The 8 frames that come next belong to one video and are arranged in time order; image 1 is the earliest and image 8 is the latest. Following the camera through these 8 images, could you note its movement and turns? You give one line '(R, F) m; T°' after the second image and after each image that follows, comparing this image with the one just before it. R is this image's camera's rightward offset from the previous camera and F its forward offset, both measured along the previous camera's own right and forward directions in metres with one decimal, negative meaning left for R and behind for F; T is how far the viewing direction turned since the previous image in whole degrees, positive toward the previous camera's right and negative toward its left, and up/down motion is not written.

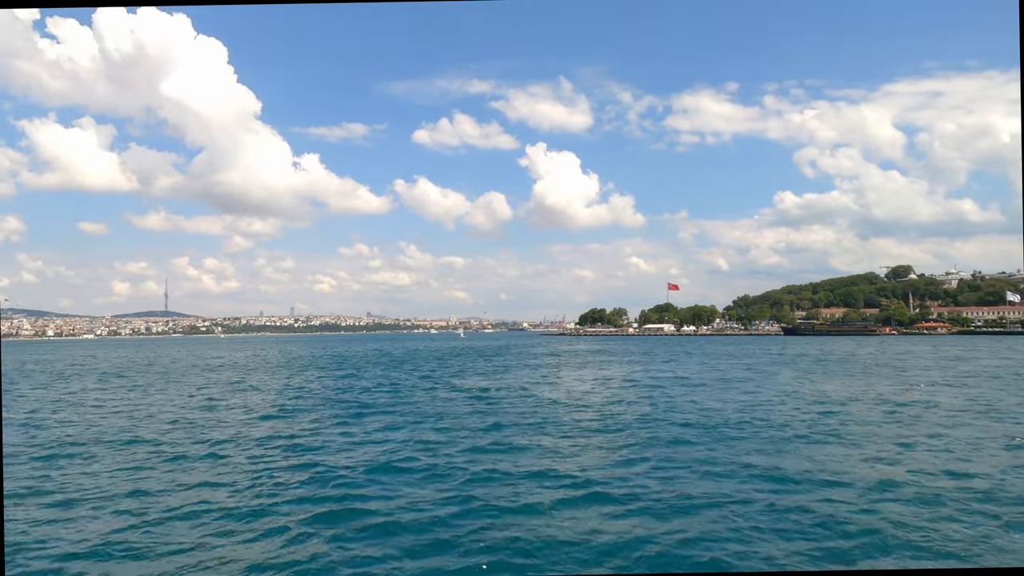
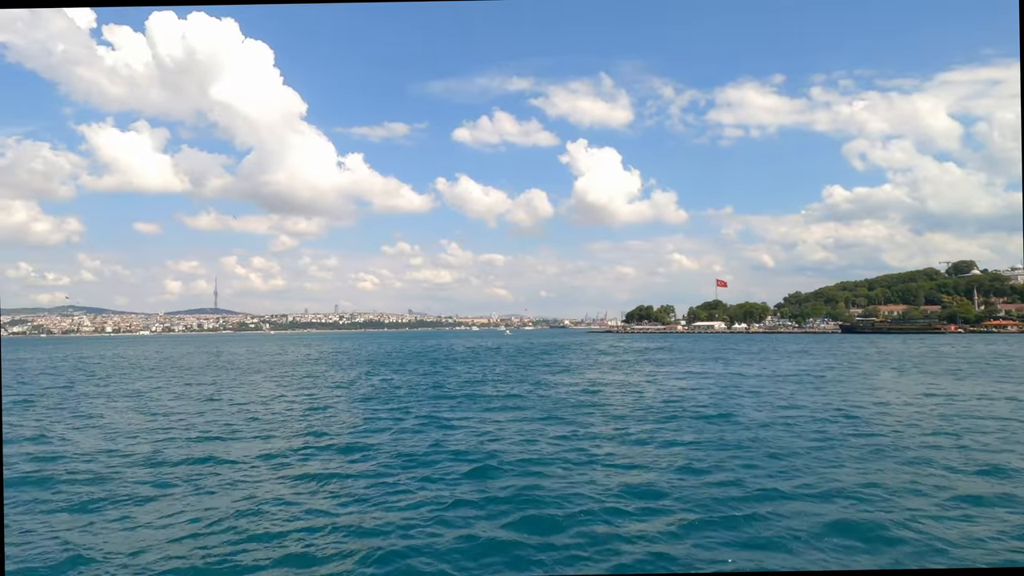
(-0.4, +0.1) m; -3°
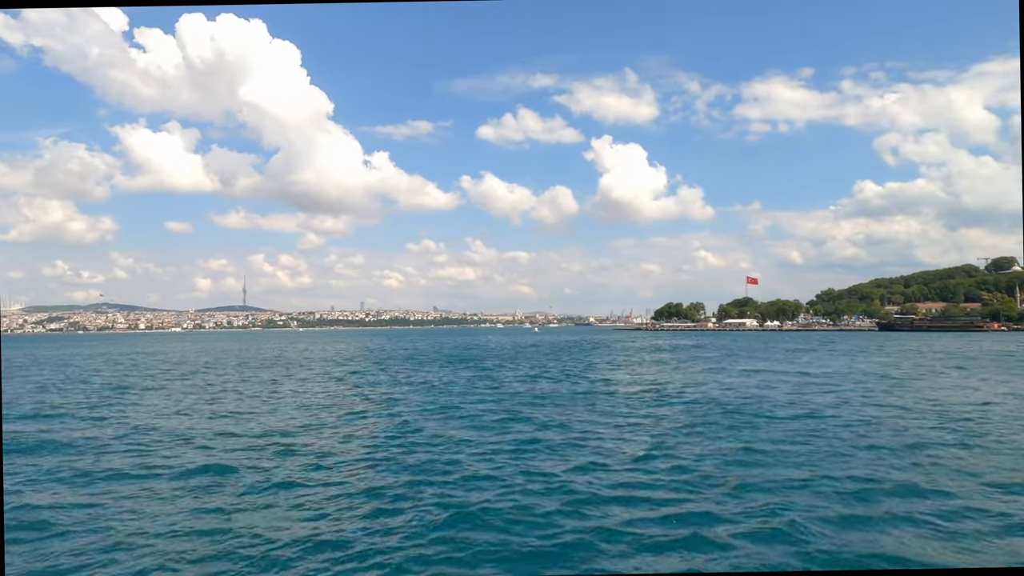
(-0.3, 0.0) m; -2°
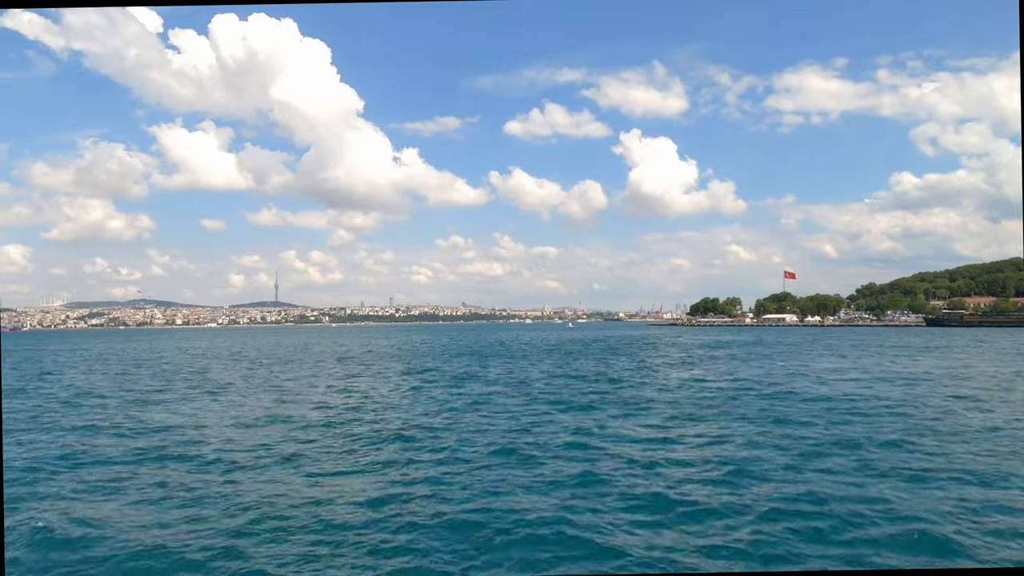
(-0.5, 0.0) m; -2°
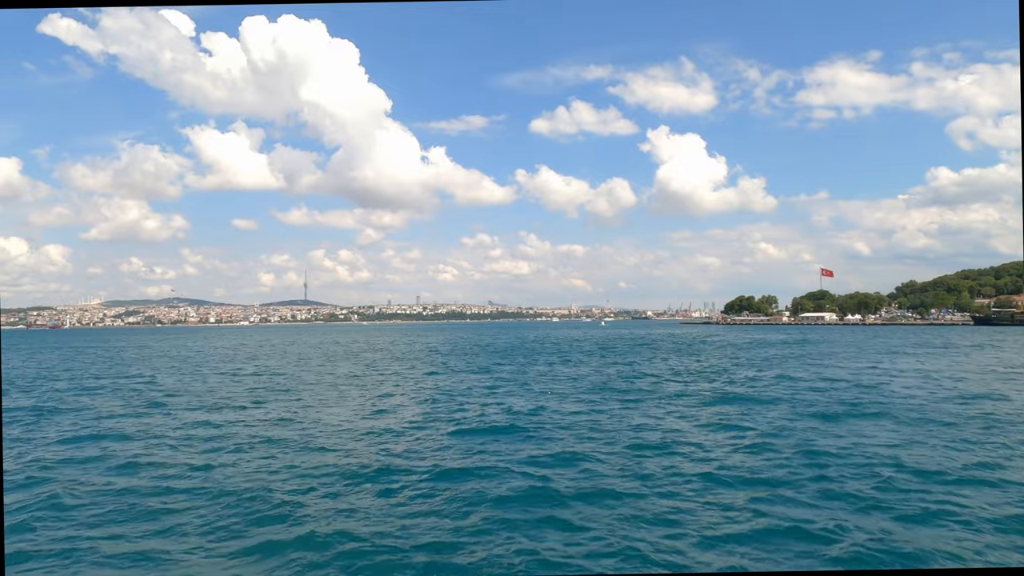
(-0.5, 0.0) m; -2°
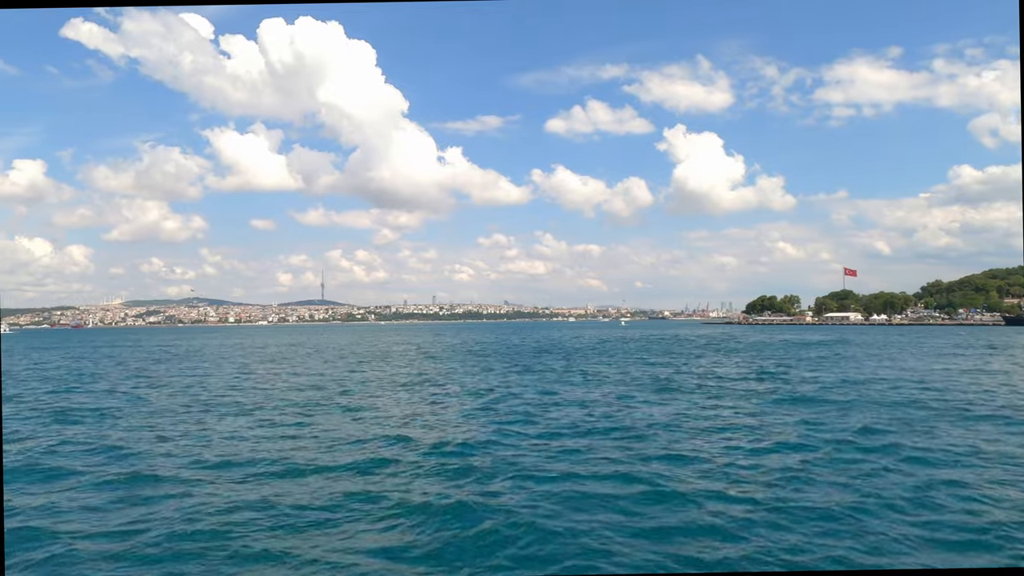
(-0.3, 0.0) m; -1°
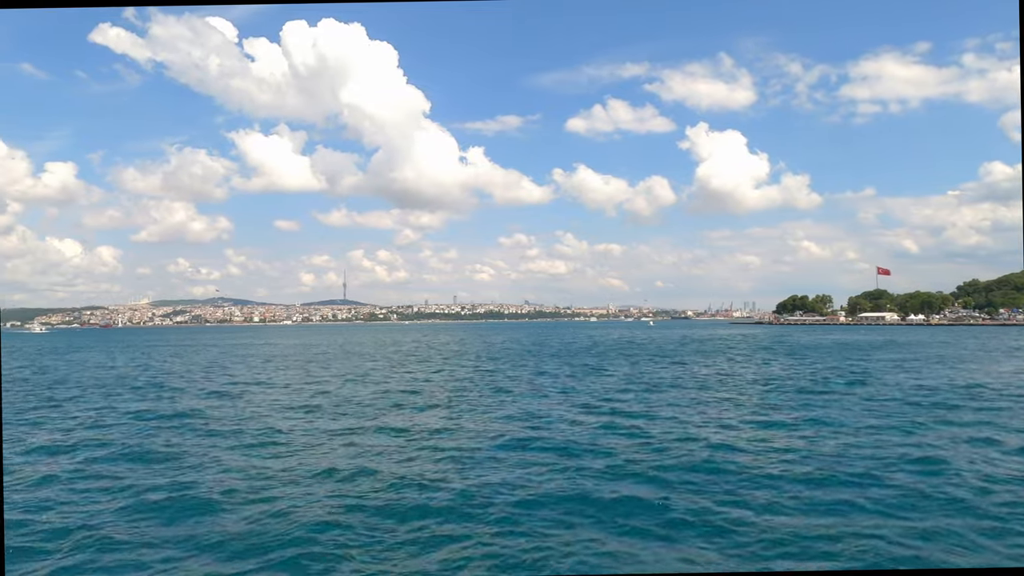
(-0.5, 0.0) m; -2°
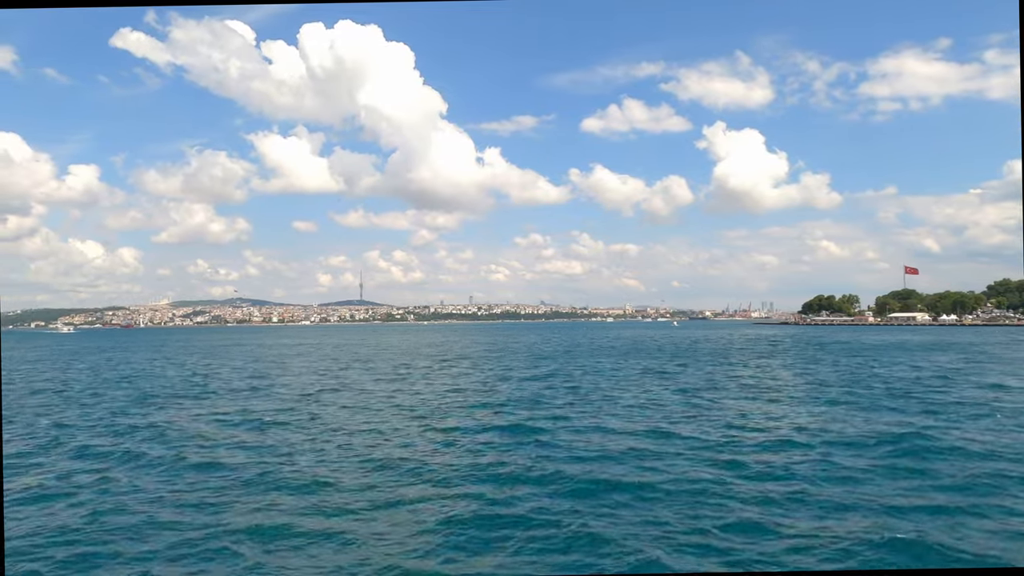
(-0.6, 0.0) m; -1°
